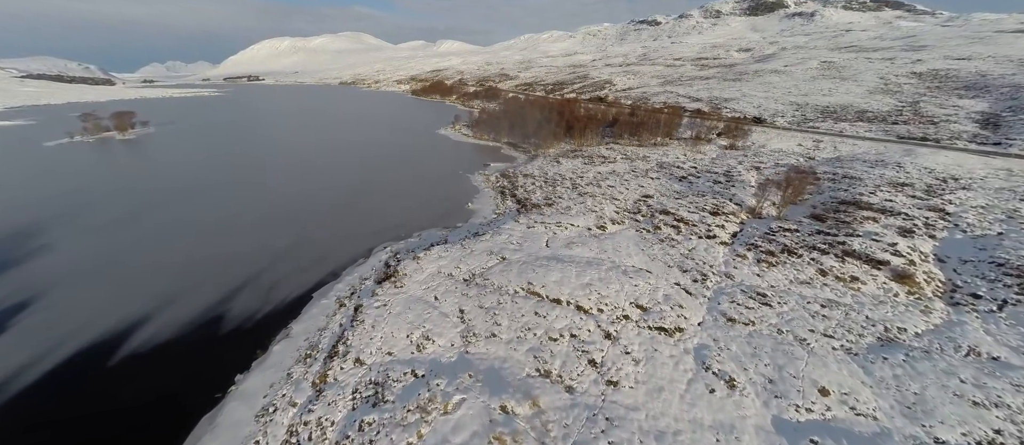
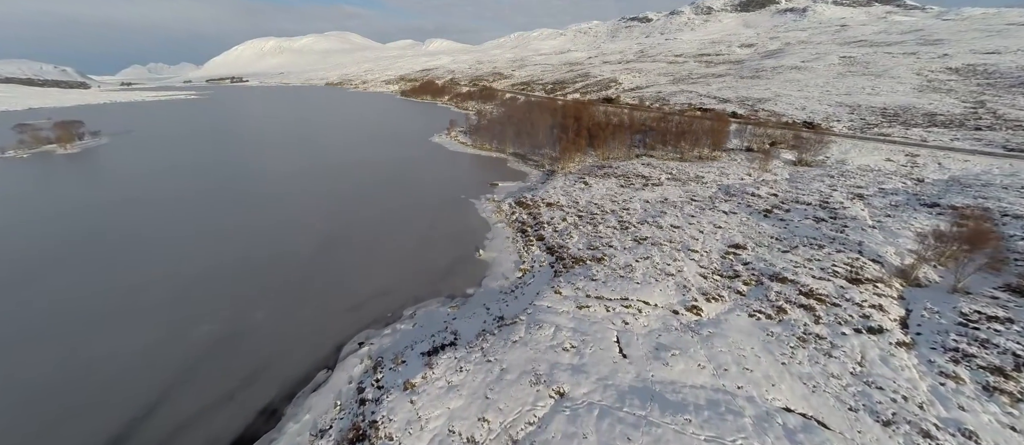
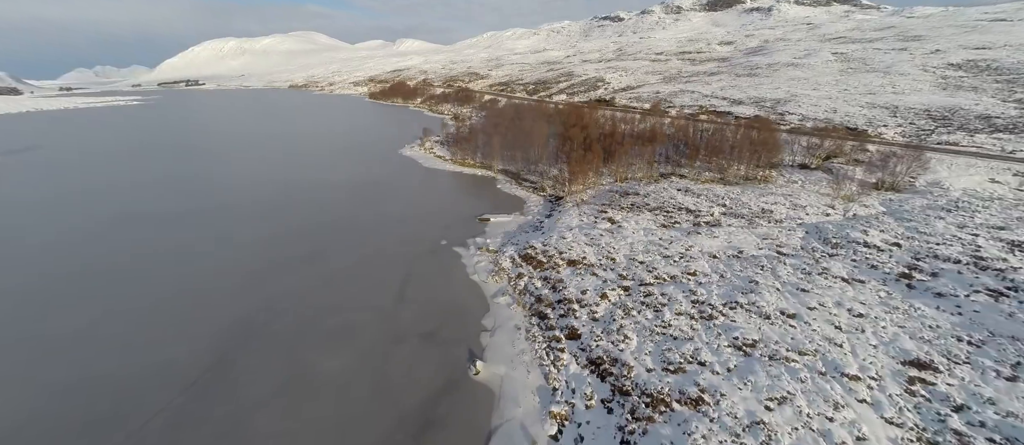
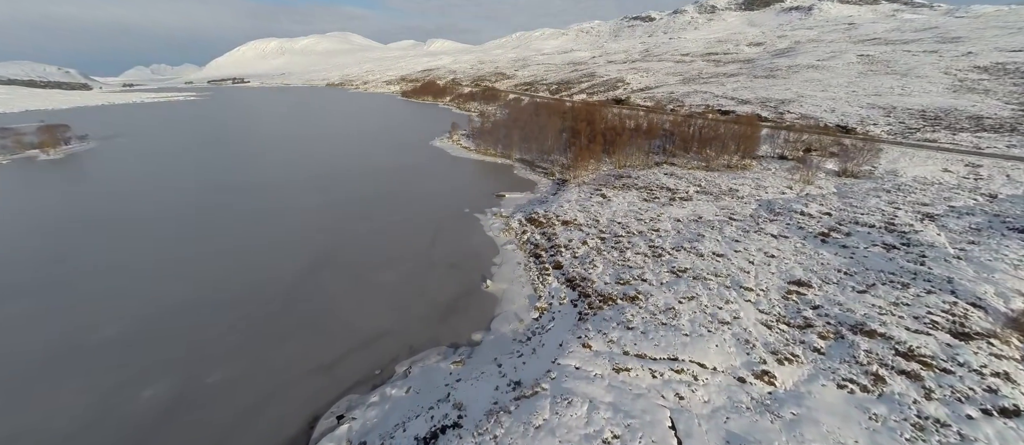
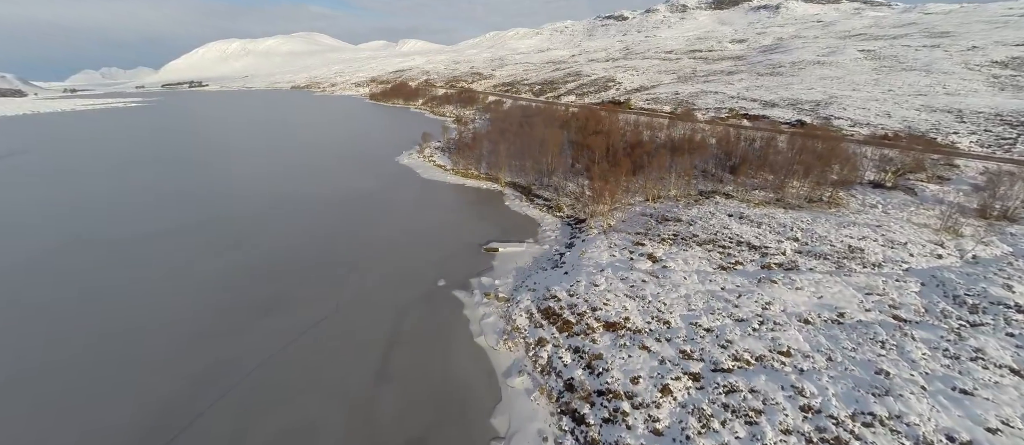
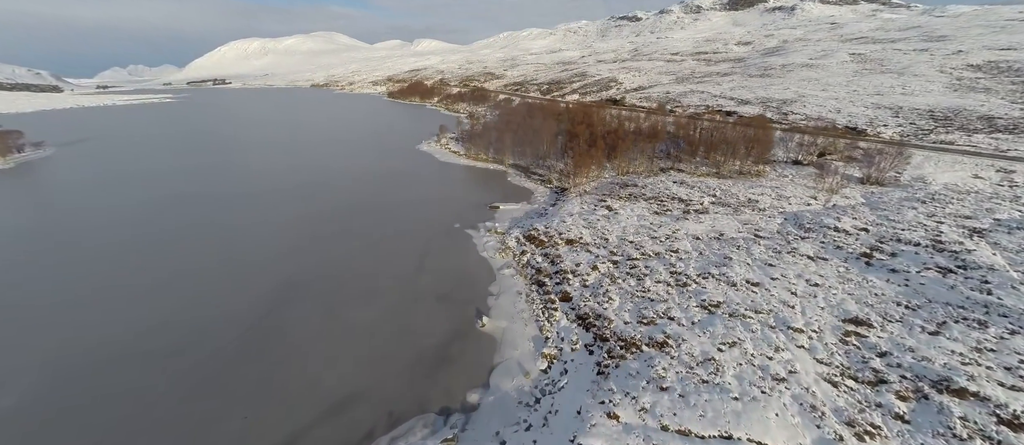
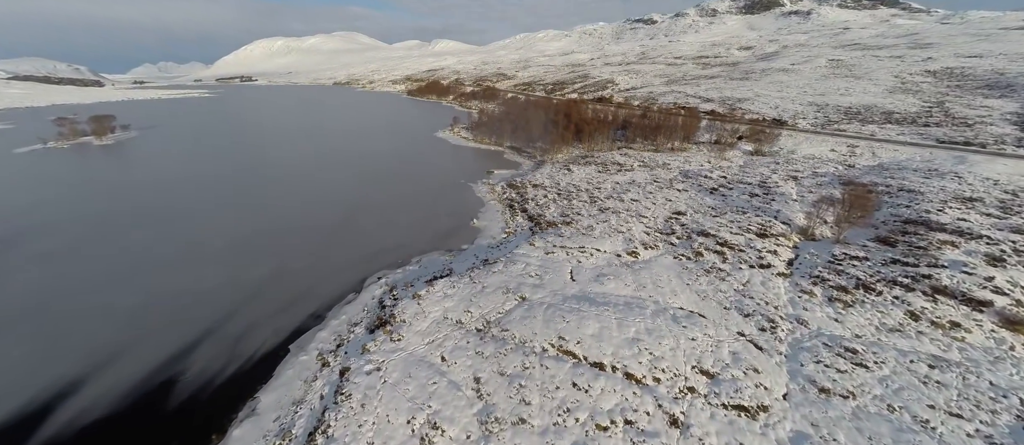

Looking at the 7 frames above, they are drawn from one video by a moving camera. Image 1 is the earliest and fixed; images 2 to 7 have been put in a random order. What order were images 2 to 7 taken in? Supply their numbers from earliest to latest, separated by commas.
7, 2, 4, 6, 3, 5
